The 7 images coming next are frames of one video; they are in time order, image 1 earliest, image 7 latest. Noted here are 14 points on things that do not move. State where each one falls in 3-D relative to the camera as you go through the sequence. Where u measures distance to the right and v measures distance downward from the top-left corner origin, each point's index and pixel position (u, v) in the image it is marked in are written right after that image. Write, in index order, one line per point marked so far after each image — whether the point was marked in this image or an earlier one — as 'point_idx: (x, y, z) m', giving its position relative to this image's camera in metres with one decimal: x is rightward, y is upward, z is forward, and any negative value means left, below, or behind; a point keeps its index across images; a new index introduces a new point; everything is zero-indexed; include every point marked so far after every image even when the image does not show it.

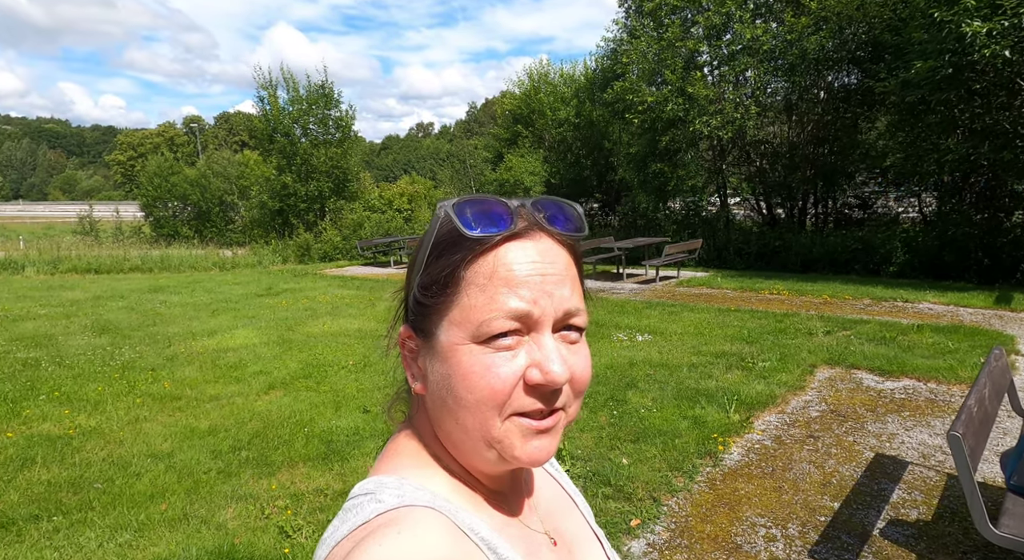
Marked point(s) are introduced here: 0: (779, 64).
0: (+6.1, +4.9, +14.8) m
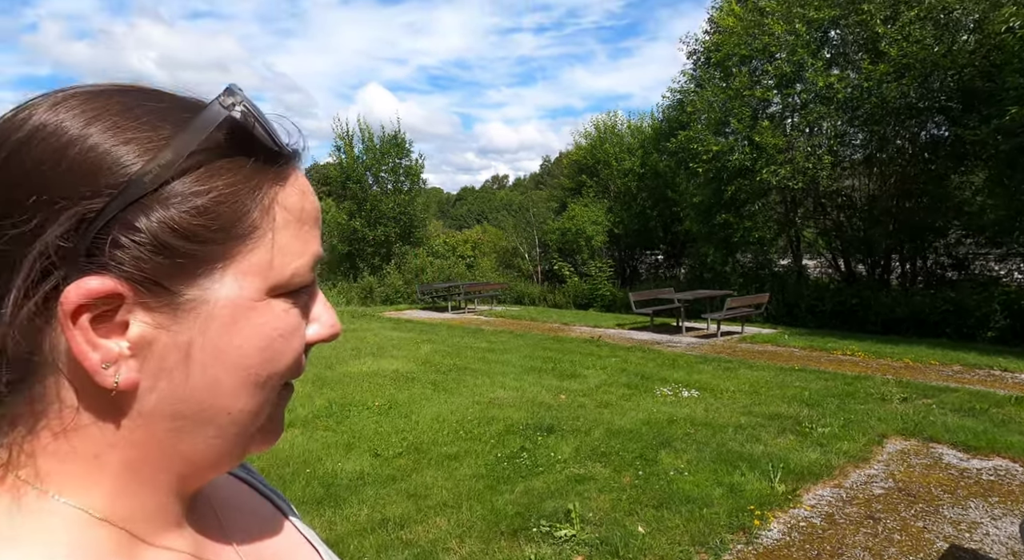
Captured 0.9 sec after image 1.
0: (+7.5, +3.6, +14.1) m
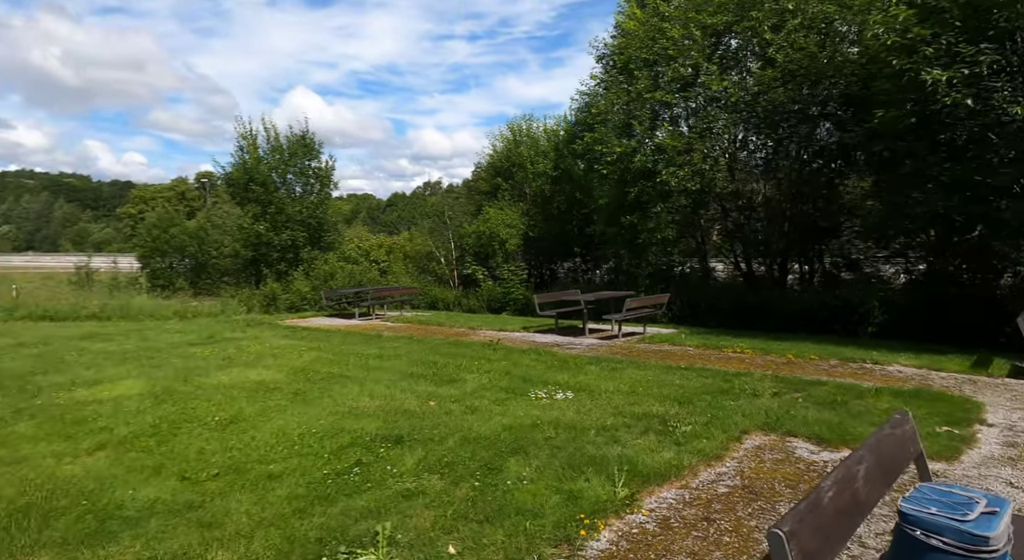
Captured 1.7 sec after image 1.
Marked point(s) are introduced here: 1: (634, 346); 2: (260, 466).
0: (+5.3, +3.6, +14.5) m
1: (+2.3, -1.3, +12.1) m
2: (-1.7, -1.2, +4.3) m
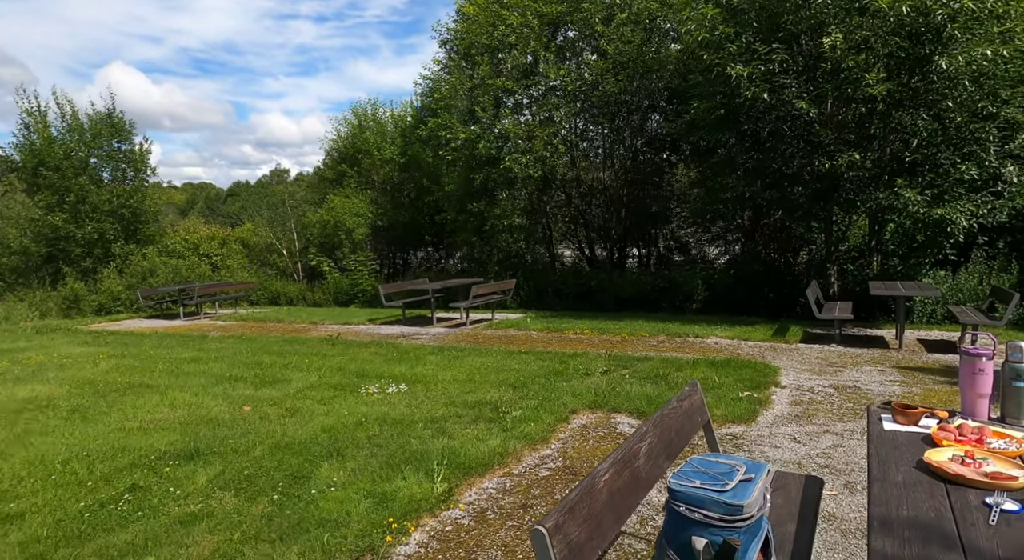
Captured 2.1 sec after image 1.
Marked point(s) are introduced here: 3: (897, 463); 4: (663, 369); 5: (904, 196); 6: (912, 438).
0: (+1.7, +4.0, +15.0) m
1: (-0.6, -1.0, +12.1) m
2: (-2.8, -1.2, +3.6) m
3: (+1.3, -0.6, +2.3) m
4: (+1.9, -1.1, +8.3) m
5: (+6.2, +1.3, +10.2) m
6: (+1.6, -0.6, +2.5) m
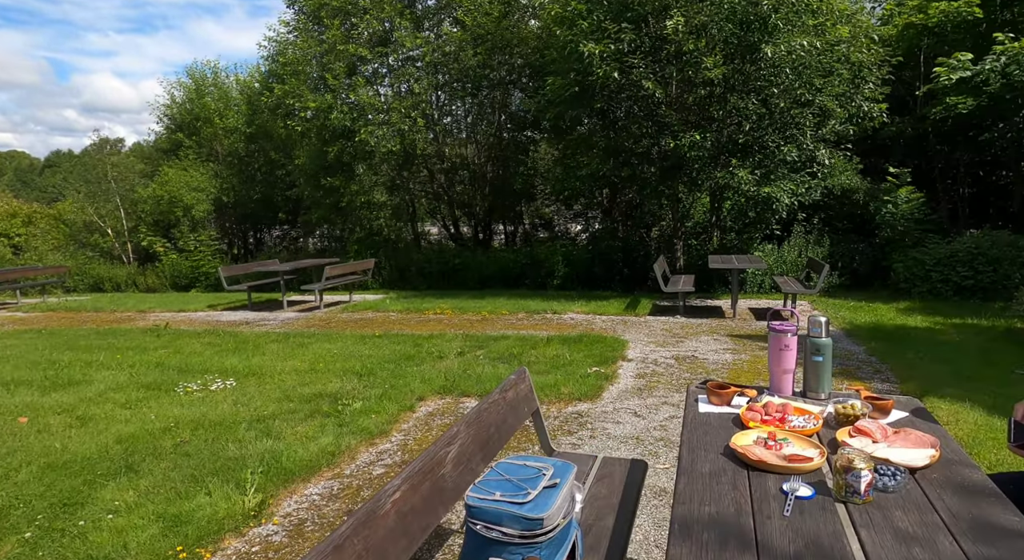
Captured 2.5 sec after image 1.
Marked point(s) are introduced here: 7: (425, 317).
0: (-1.6, +4.5, +14.5) m
1: (-3.1, -0.7, +11.4) m
2: (-3.7, -1.2, +2.7) m
3: (+0.7, -0.6, +2.2) m
4: (+0.1, -0.9, +8.2) m
5: (+3.8, +1.8, +10.8) m
6: (+0.8, -0.5, +2.5) m
7: (-1.5, -0.6, +11.4) m
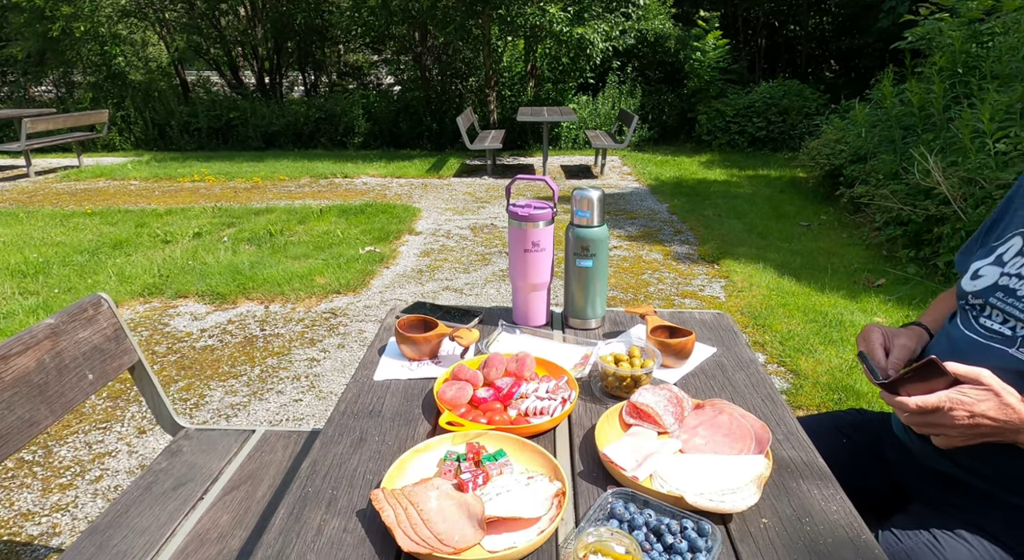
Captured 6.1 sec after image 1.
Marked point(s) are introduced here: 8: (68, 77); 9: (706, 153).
0: (-5.7, +7.0, +11.0) m
1: (-6.3, +1.2, +8.8) m
2: (-4.6, -1.2, +0.6) m
3: (-0.3, -0.4, +1.0) m
4: (-2.4, +0.6, +6.6) m
5: (+0.5, +3.9, +9.5) m
6: (-0.2, -0.3, +1.3) m
7: (-4.7, +1.3, +9.2) m
8: (-9.0, +4.1, +13.1) m
9: (+3.1, +2.0, +10.4) m
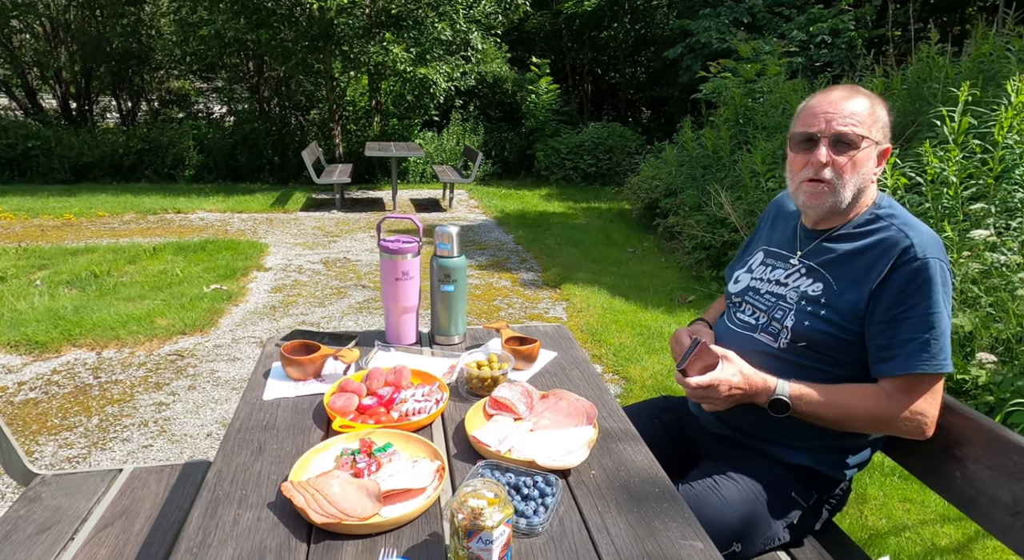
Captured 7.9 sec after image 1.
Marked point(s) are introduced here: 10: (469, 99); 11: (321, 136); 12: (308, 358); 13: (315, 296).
0: (-8.3, +6.2, +10.0) m
1: (-8.2, +0.6, +7.5) m
2: (-4.5, -1.3, -0.2) m
3: (-0.5, -0.4, +1.2) m
4: (-3.9, +0.2, +6.2) m
5: (-1.8, +3.5, +9.8) m
6: (-0.5, -0.3, +1.5) m
7: (-6.7, +0.7, +8.2) m
8: (-11.9, +3.1, +11.2) m
9: (+0.6, +1.6, +11.2) m
10: (-0.8, +3.6, +13.0) m
11: (-3.5, +2.6, +11.9) m
12: (-0.5, -0.2, +1.7) m
13: (-1.7, -0.1, +5.6) m
